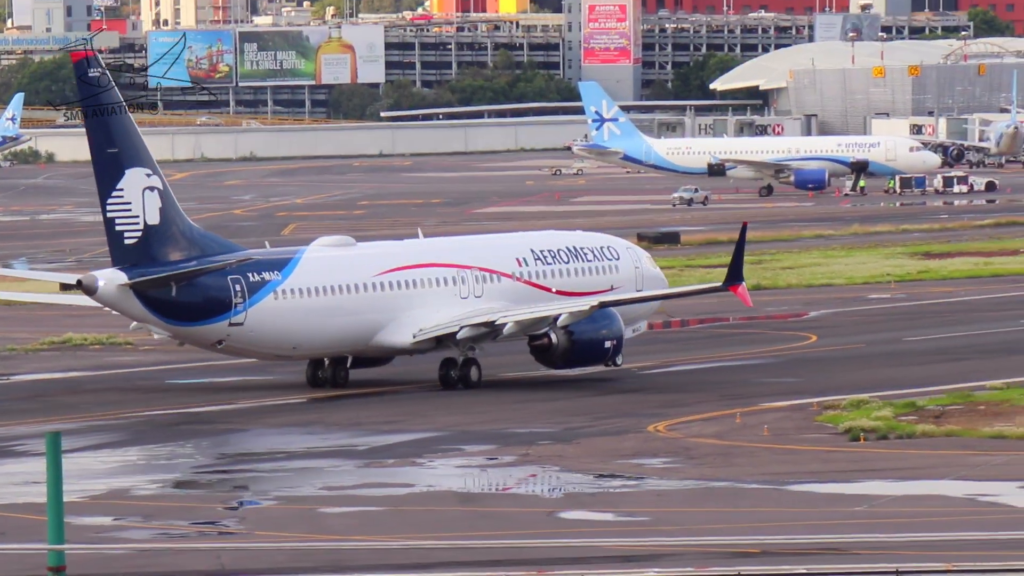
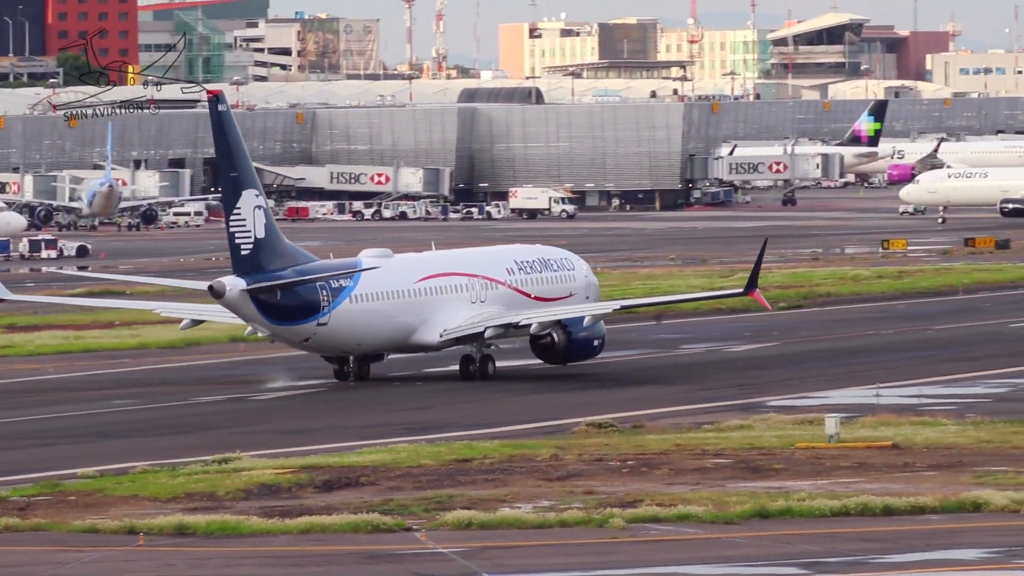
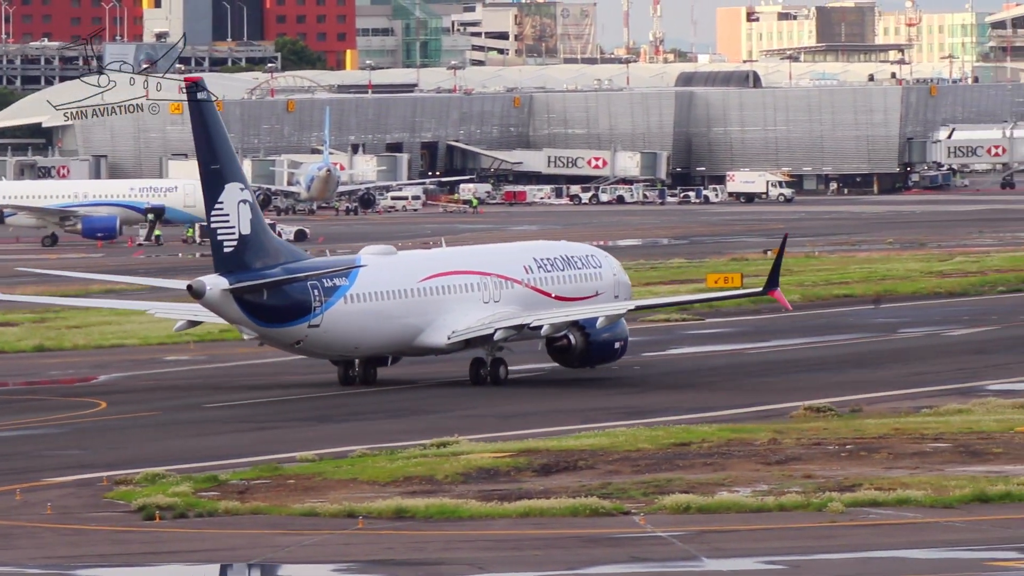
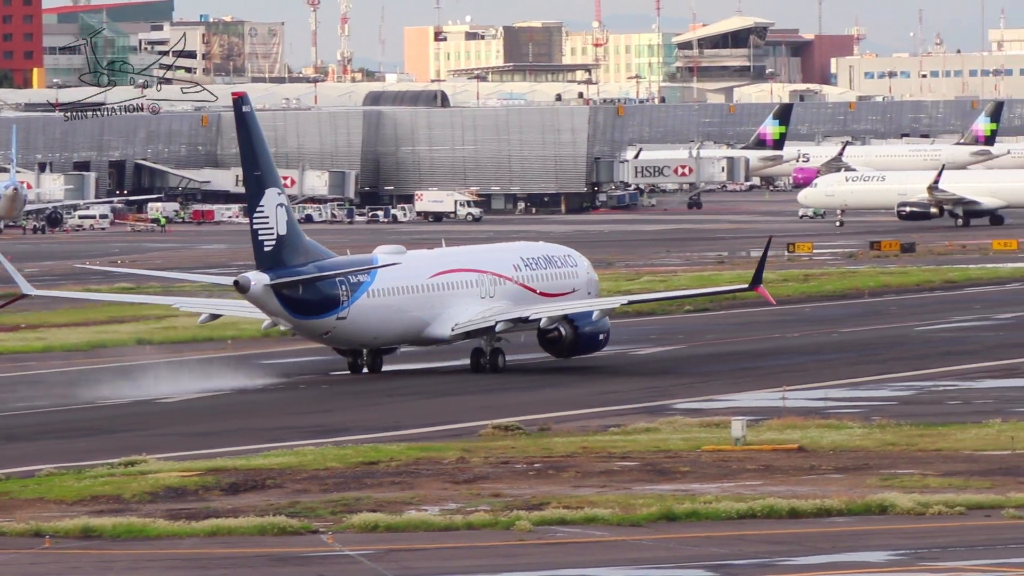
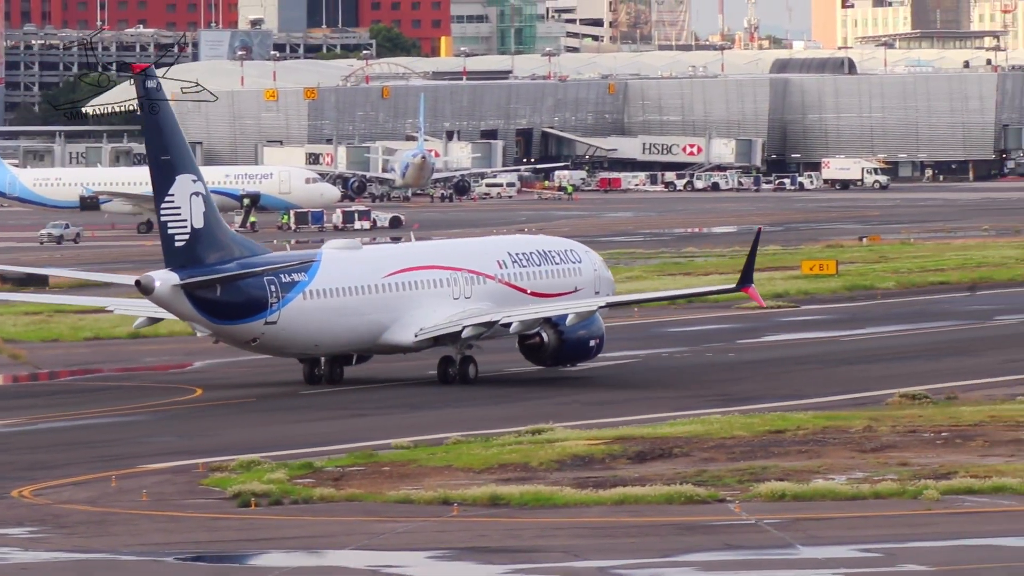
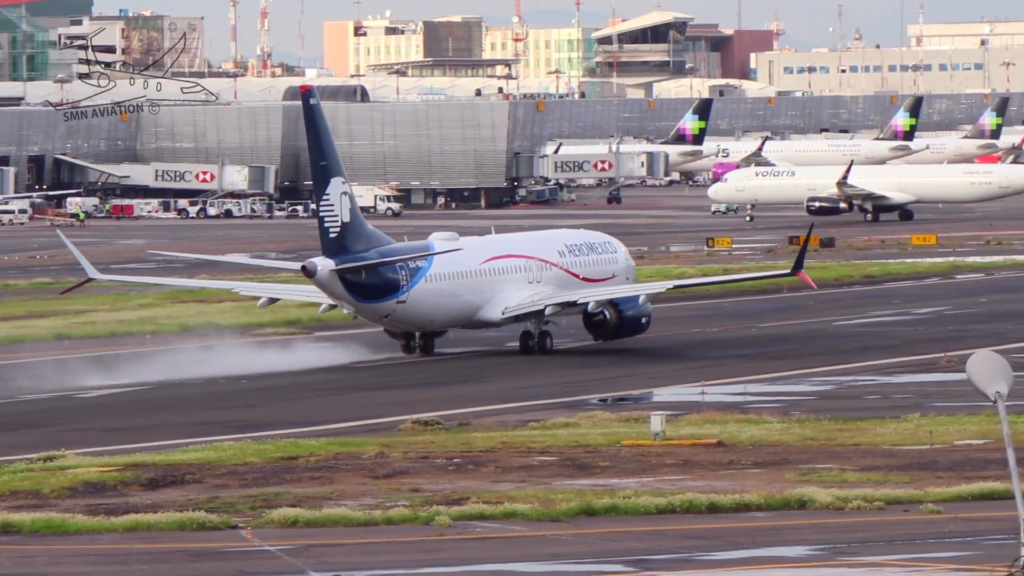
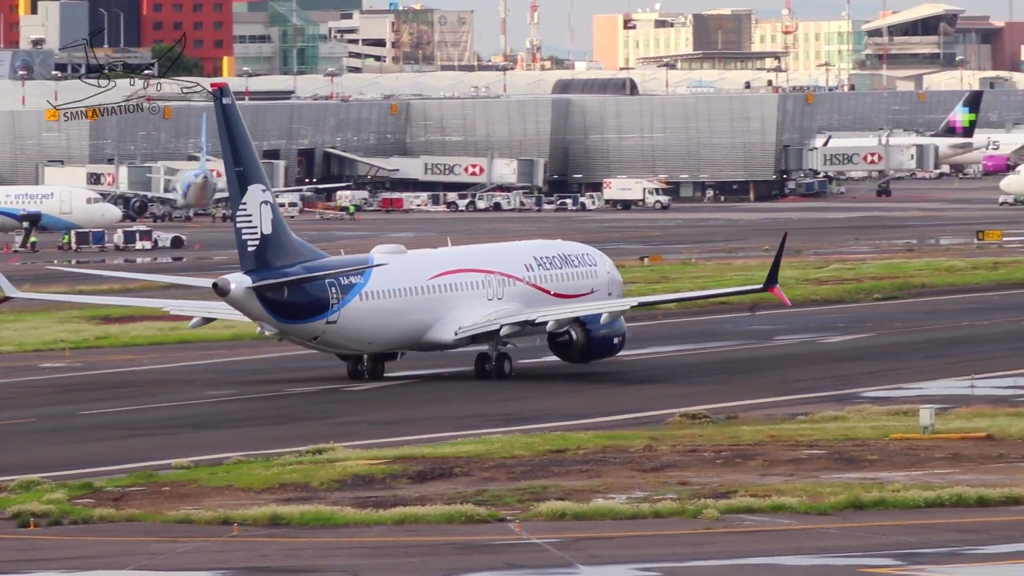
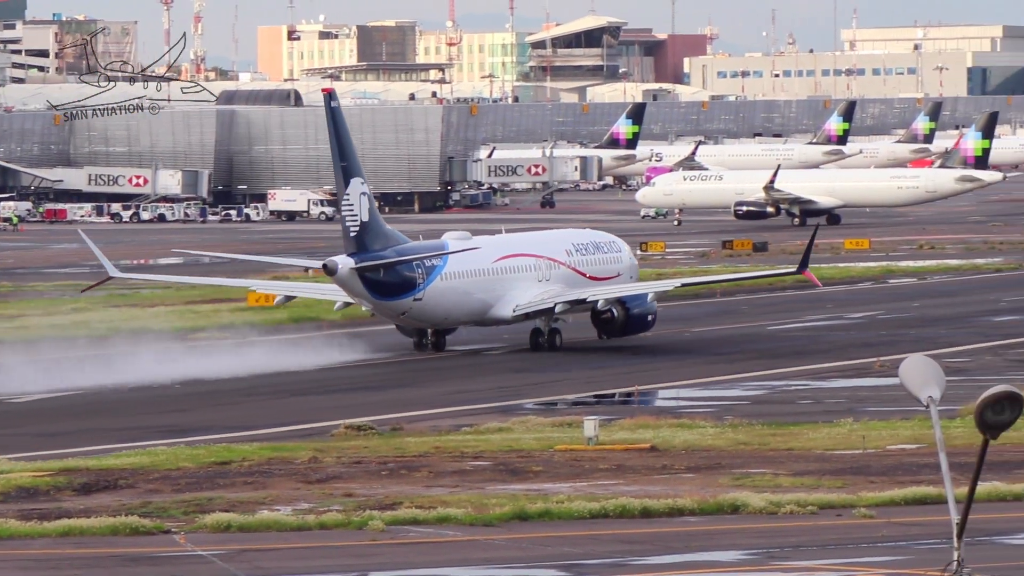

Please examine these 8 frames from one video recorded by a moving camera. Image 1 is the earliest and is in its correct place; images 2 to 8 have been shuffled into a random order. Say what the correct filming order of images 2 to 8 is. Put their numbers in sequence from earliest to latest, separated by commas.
5, 3, 7, 2, 4, 6, 8
